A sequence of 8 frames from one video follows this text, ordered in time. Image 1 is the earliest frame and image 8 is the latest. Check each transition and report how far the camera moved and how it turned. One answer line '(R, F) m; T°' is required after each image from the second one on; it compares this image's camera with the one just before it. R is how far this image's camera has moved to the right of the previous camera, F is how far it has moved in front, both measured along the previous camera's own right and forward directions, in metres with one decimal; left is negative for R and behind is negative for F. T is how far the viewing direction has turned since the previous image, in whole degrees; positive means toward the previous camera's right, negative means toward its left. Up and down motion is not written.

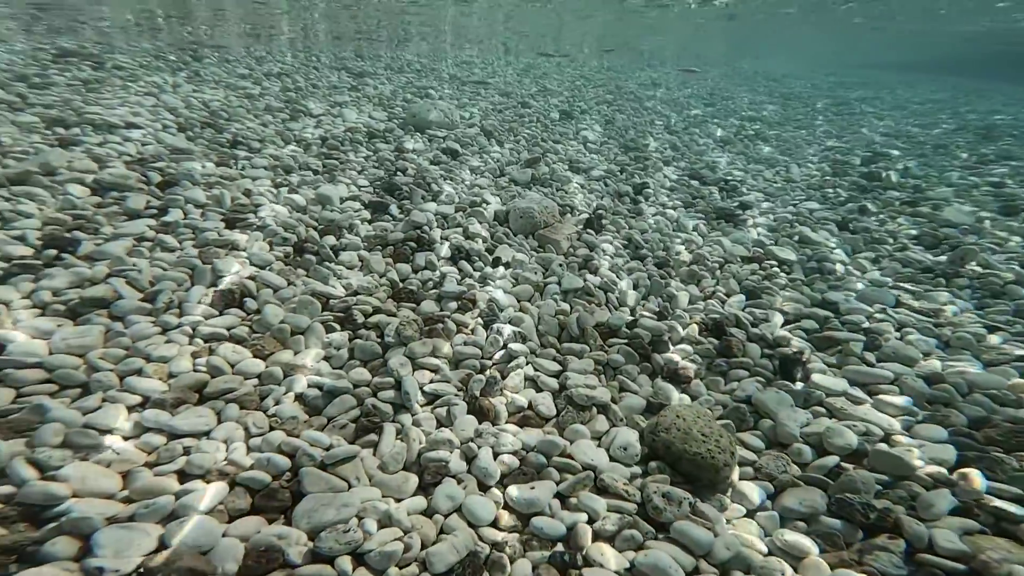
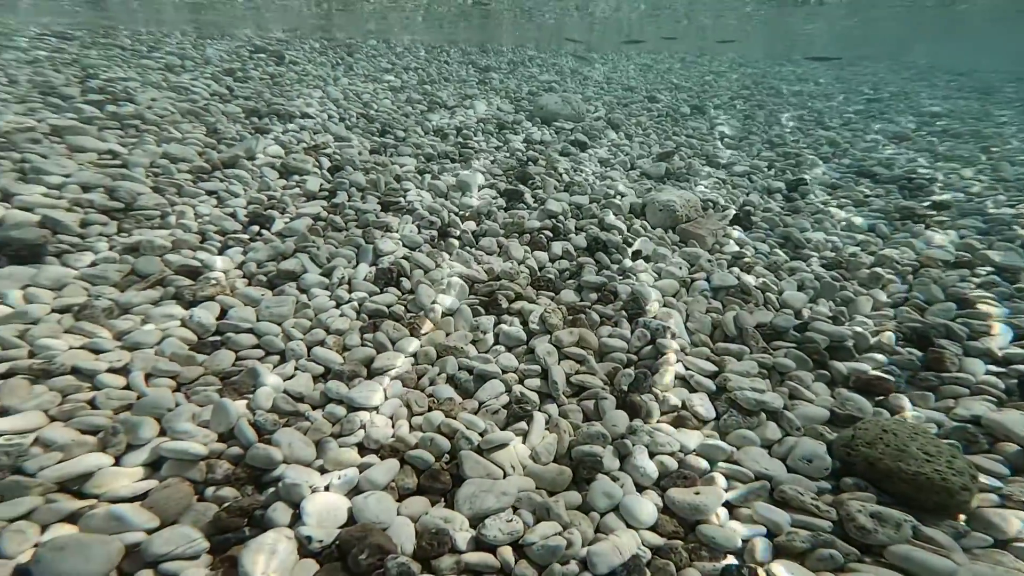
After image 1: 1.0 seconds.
(-0.8, -0.1) m; -5°
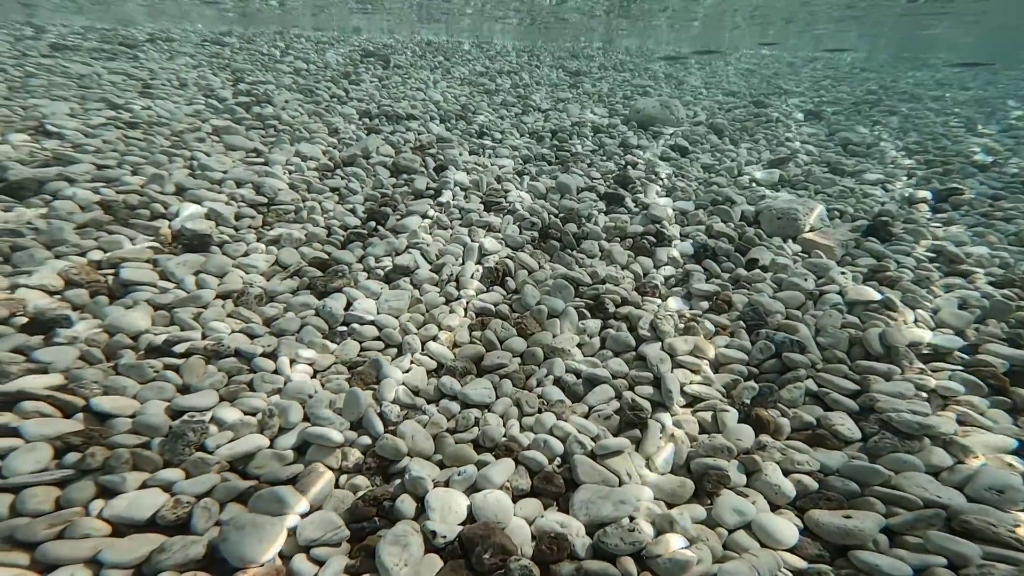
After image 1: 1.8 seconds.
(-0.6, 0.0) m; -4°
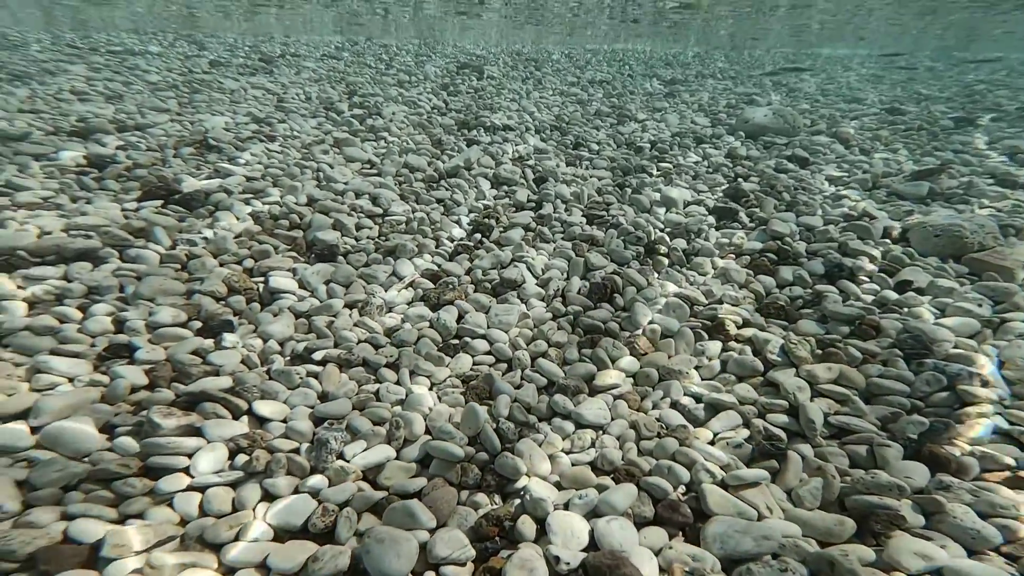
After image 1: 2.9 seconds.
(-0.6, 0.0) m; -4°
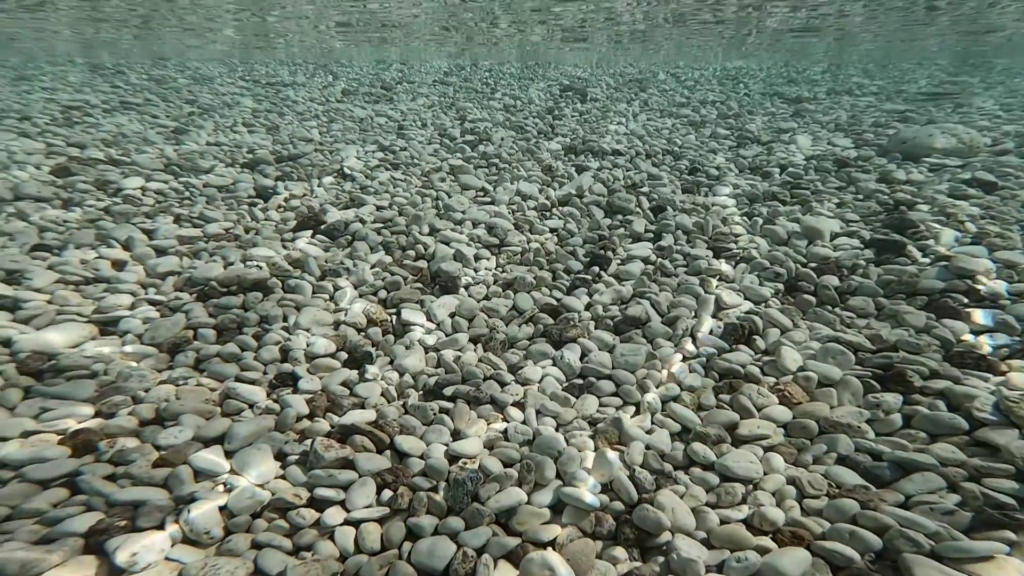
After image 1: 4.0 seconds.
(-0.6, 0.0) m; -6°
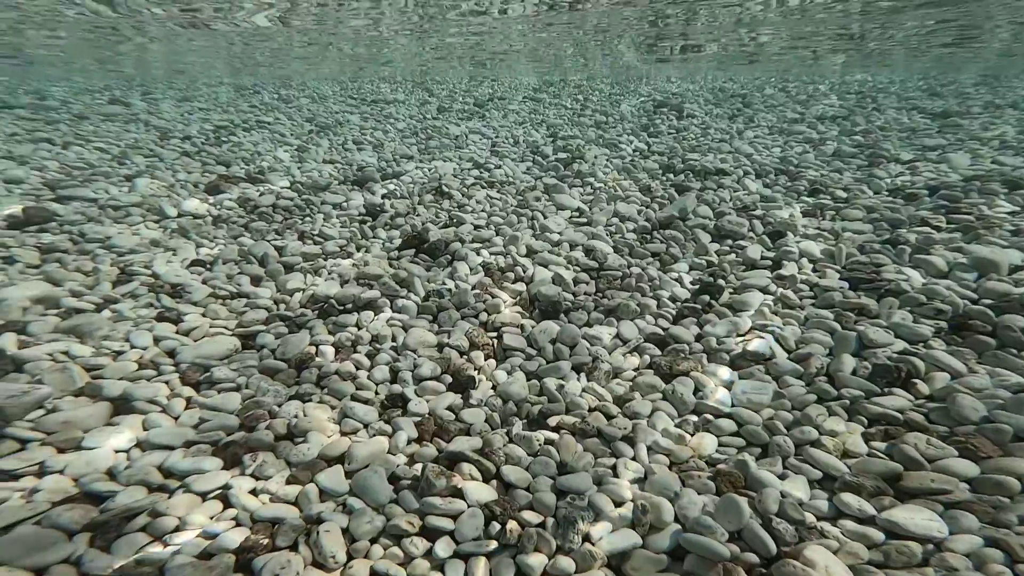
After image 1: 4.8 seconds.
(-0.5, 0.0) m; -5°
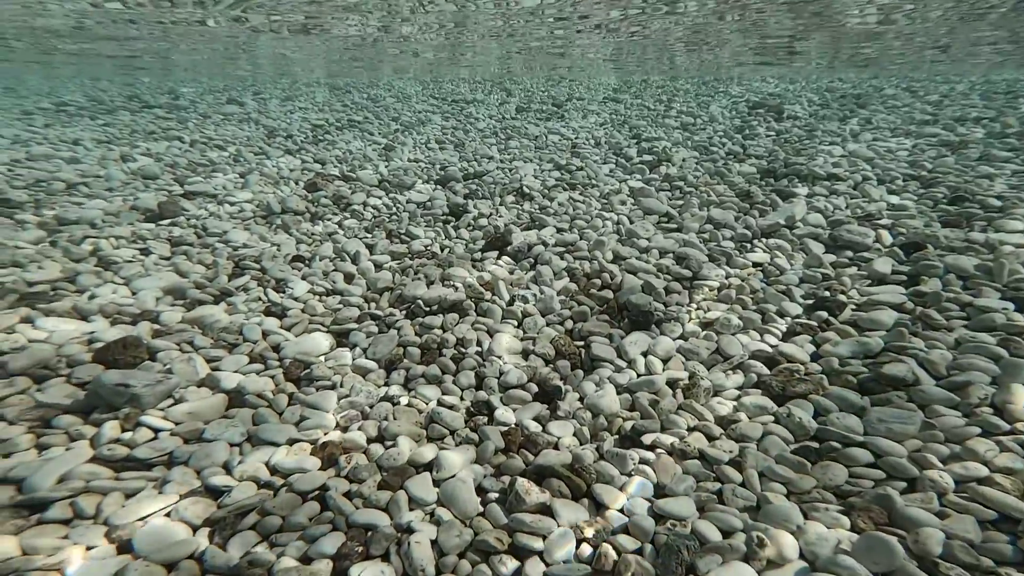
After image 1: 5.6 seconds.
(-0.5, +0.1) m; -3°
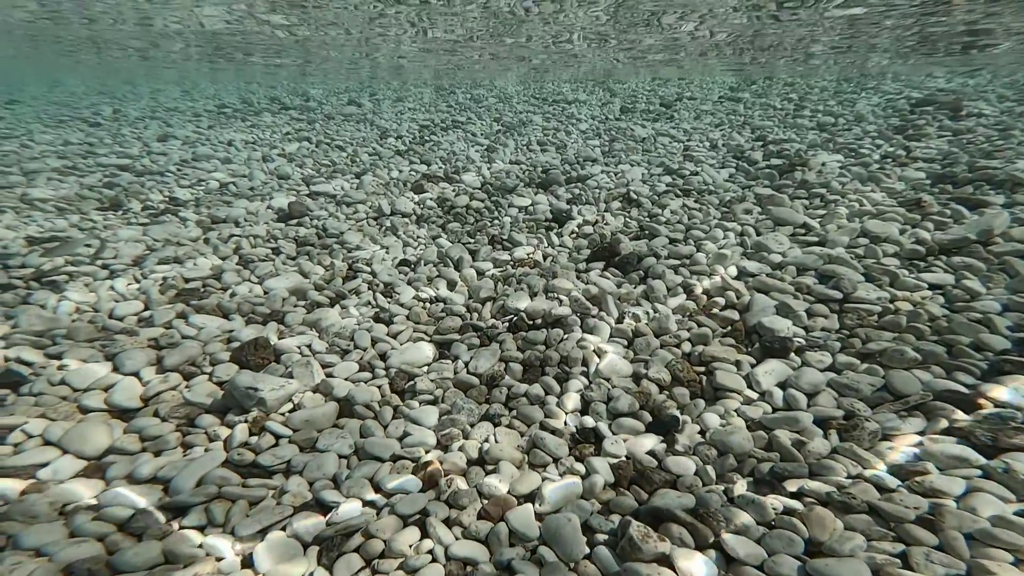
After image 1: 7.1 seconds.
(-0.5, +0.1) m; -5°
